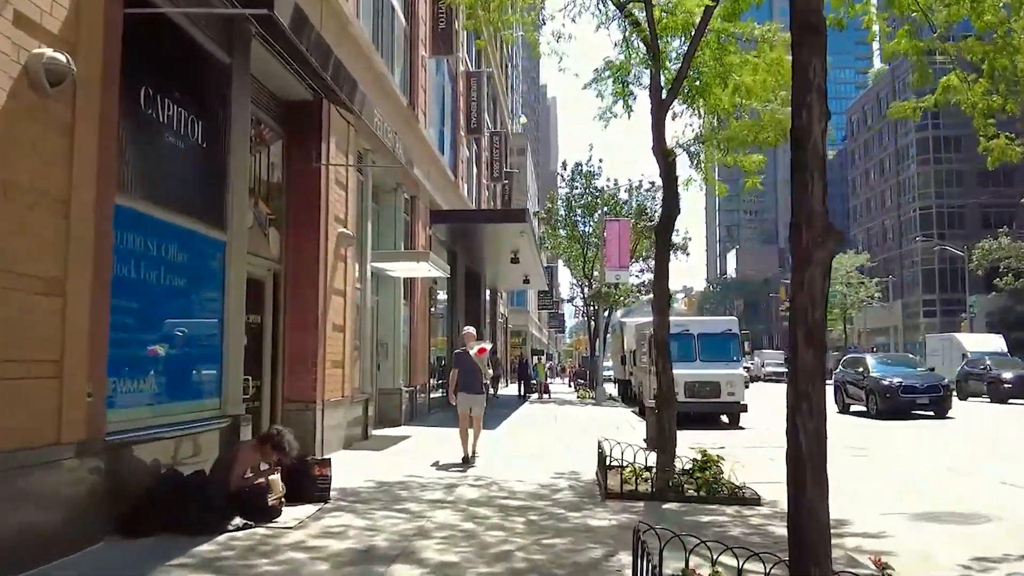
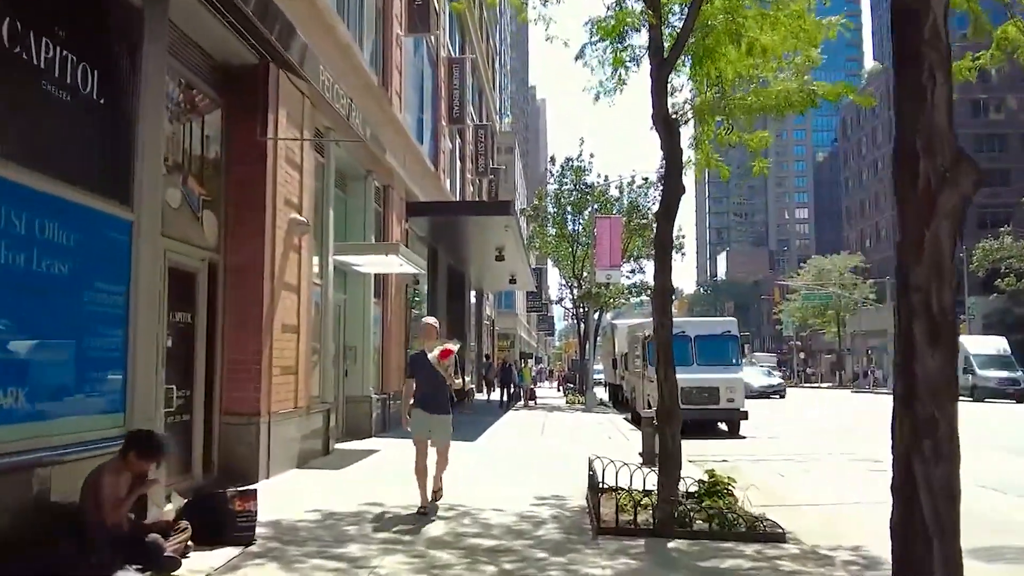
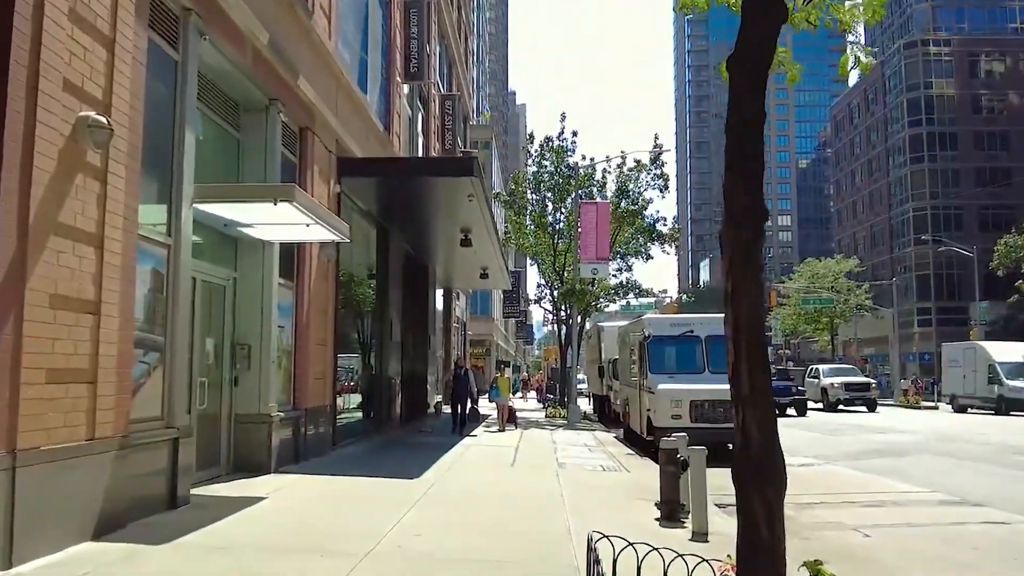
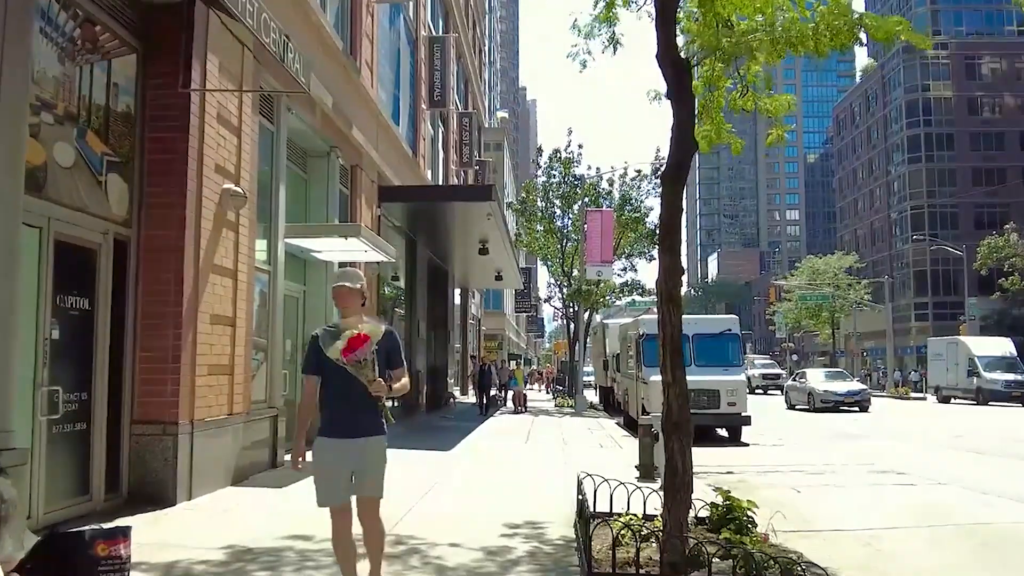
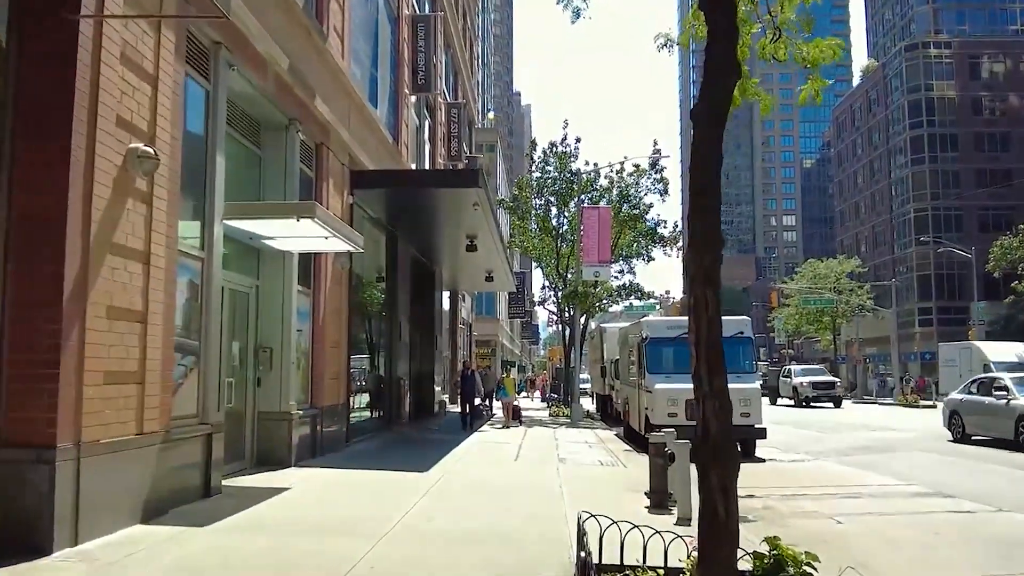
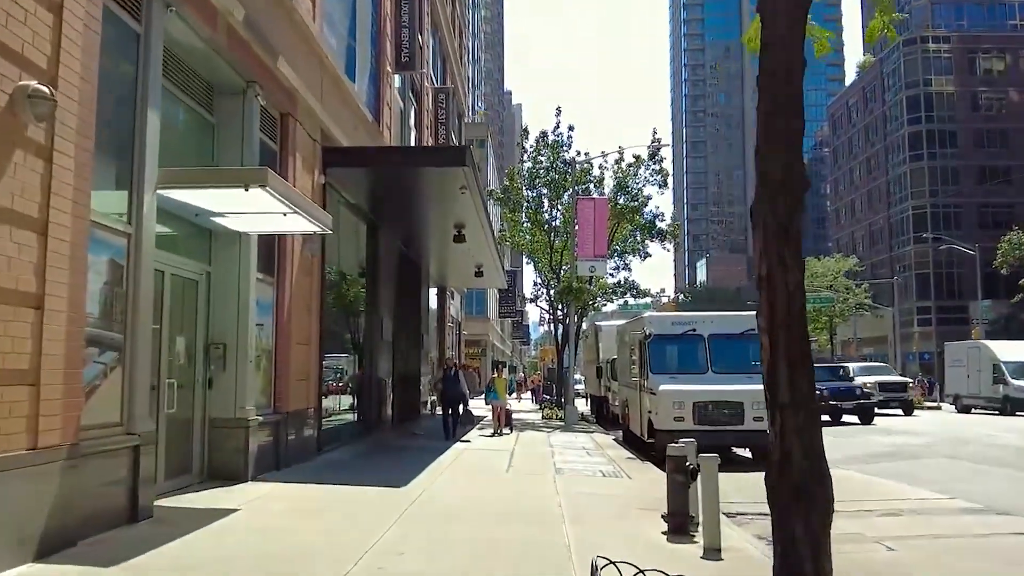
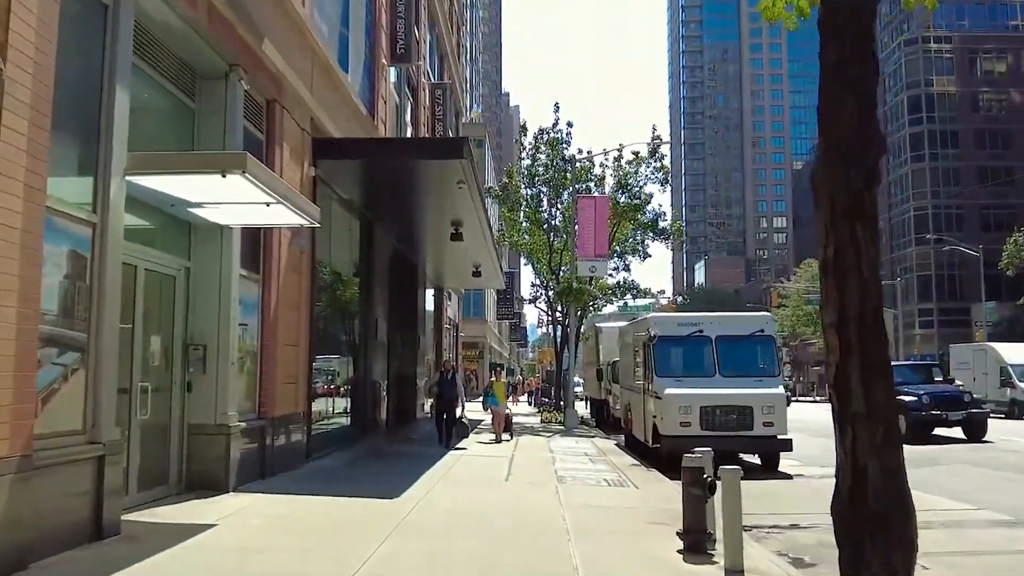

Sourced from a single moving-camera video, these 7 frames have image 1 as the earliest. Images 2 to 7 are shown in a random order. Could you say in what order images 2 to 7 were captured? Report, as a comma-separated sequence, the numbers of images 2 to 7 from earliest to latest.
2, 4, 5, 3, 6, 7
